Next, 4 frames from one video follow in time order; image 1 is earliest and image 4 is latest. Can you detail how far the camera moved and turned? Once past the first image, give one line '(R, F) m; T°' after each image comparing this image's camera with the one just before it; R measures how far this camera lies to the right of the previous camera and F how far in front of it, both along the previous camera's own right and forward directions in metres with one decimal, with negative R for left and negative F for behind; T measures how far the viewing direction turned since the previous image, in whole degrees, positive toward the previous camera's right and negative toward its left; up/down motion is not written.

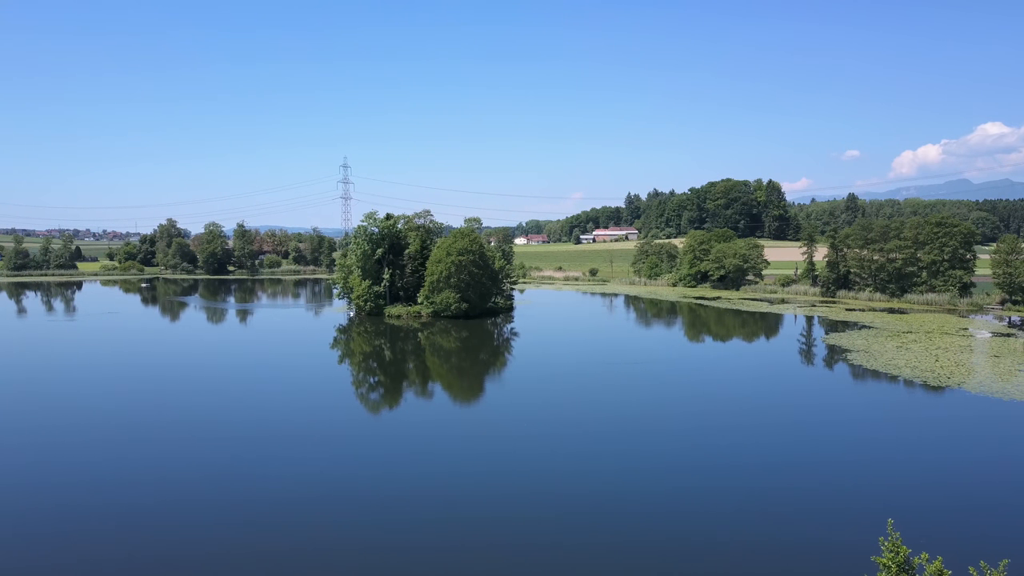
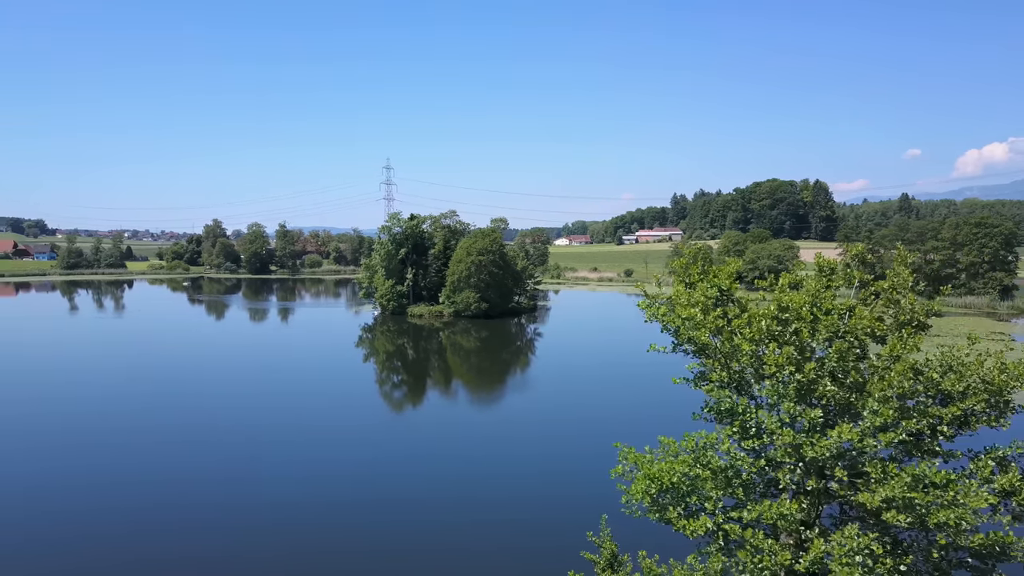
(+1.9, +0.3) m; -3°
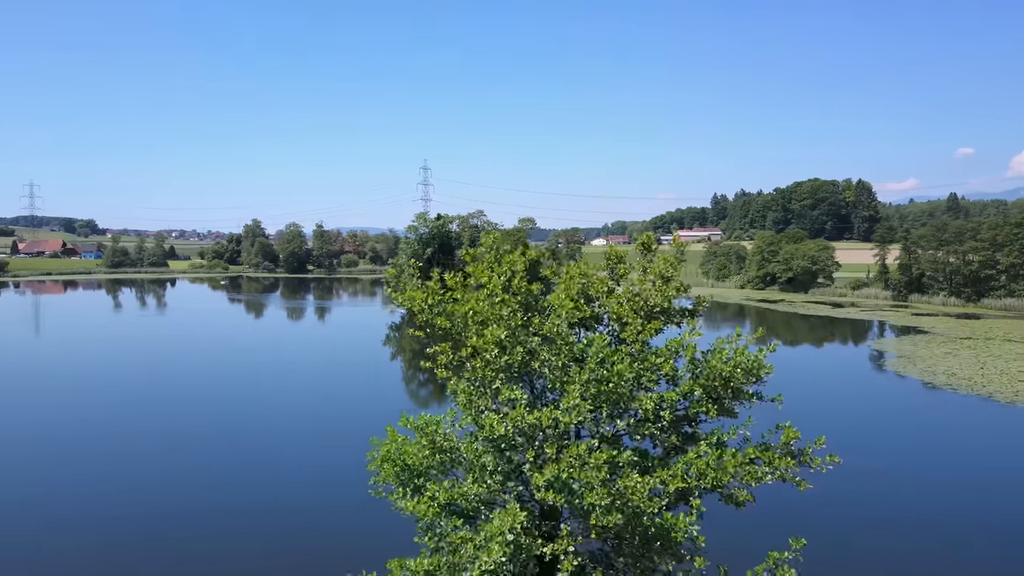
(+1.0, -0.5) m; -3°
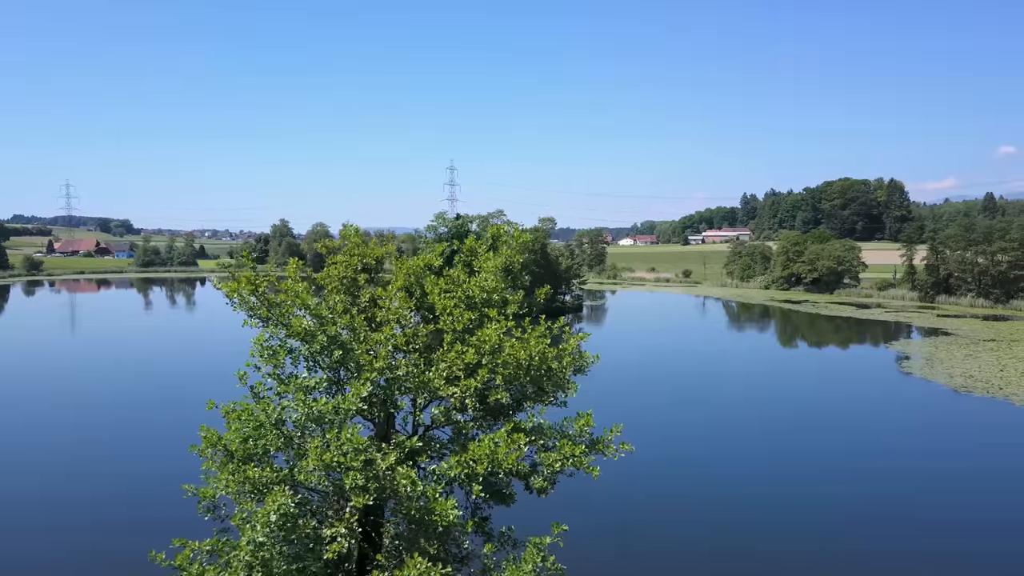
(+0.8, -0.3) m; -2°
